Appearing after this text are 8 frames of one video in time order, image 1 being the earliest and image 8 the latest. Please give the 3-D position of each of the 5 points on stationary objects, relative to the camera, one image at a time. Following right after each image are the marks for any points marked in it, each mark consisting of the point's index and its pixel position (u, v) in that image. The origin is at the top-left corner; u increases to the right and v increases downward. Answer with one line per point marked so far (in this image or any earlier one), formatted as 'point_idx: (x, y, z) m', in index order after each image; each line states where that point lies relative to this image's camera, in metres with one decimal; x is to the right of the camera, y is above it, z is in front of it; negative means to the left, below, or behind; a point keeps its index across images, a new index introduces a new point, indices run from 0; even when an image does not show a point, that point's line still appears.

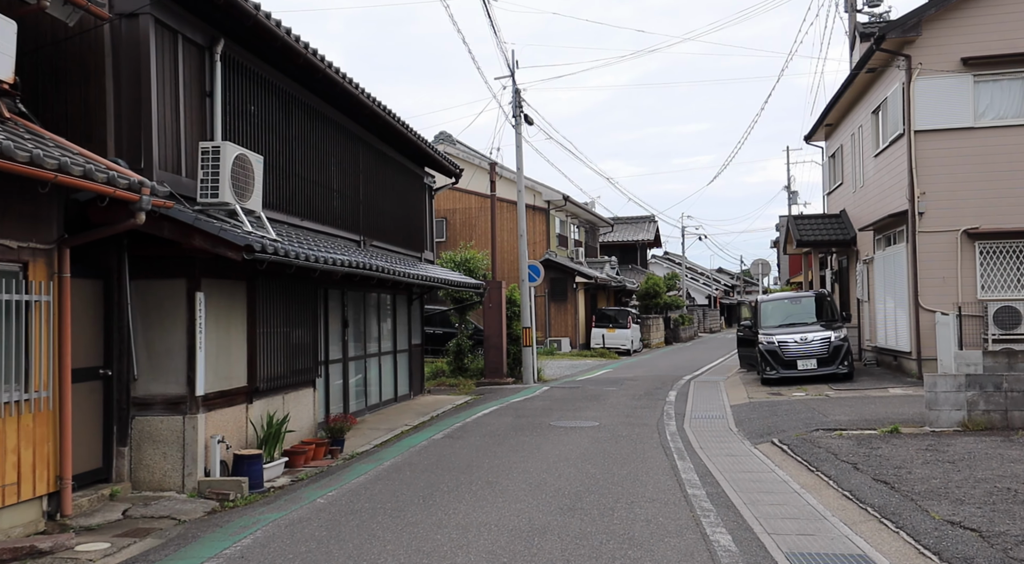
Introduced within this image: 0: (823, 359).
0: (+5.6, -1.4, +14.6) m
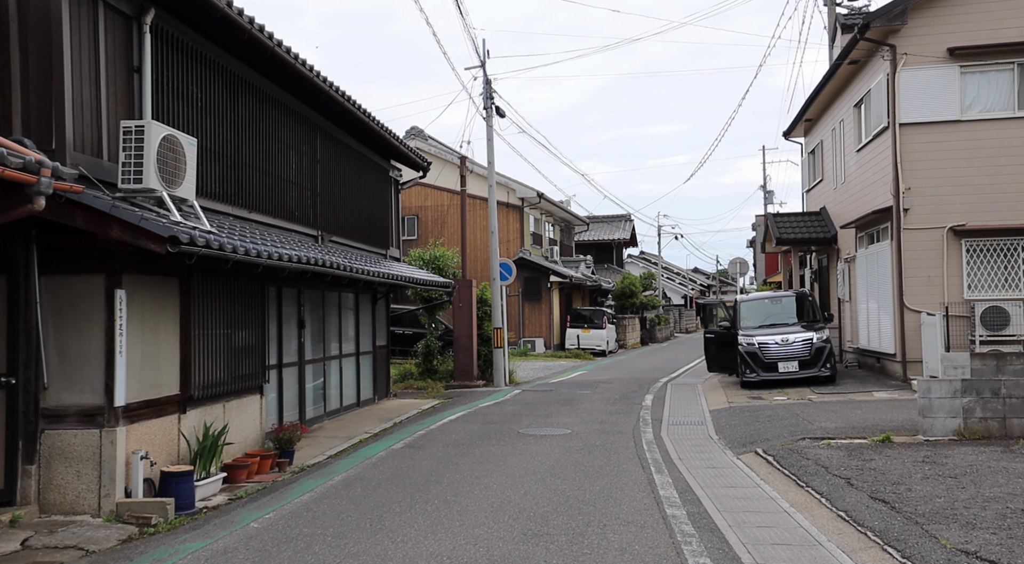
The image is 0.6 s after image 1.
0: (+5.0, -1.4, +14.1) m
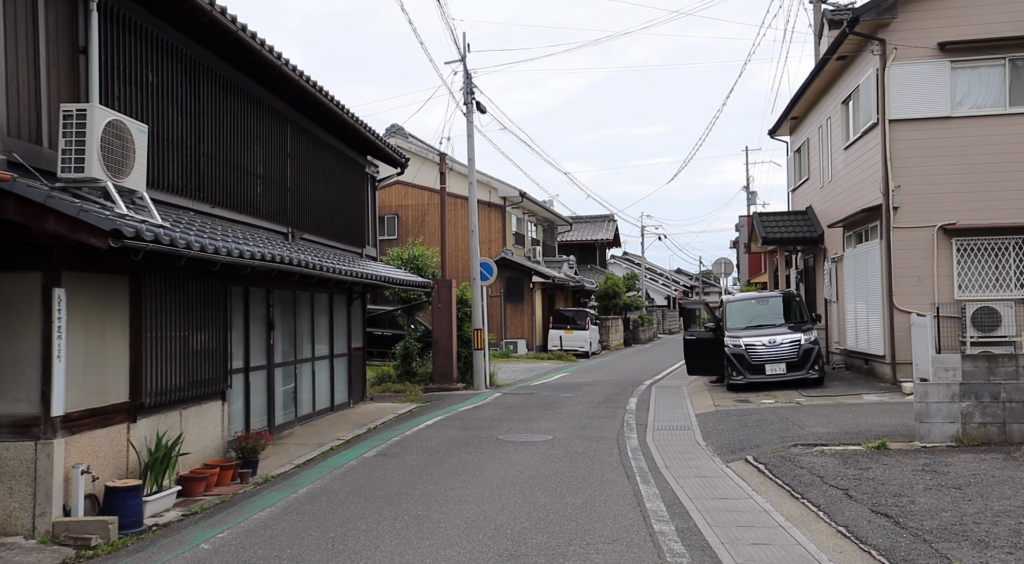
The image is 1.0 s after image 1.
0: (+4.7, -1.4, +13.7) m
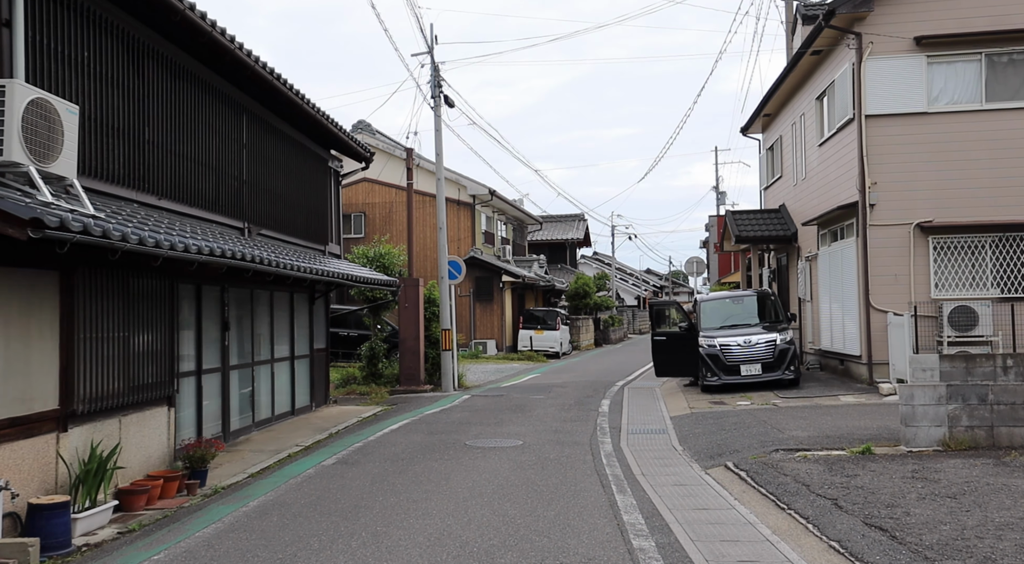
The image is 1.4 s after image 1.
0: (+4.2, -1.3, +13.4) m
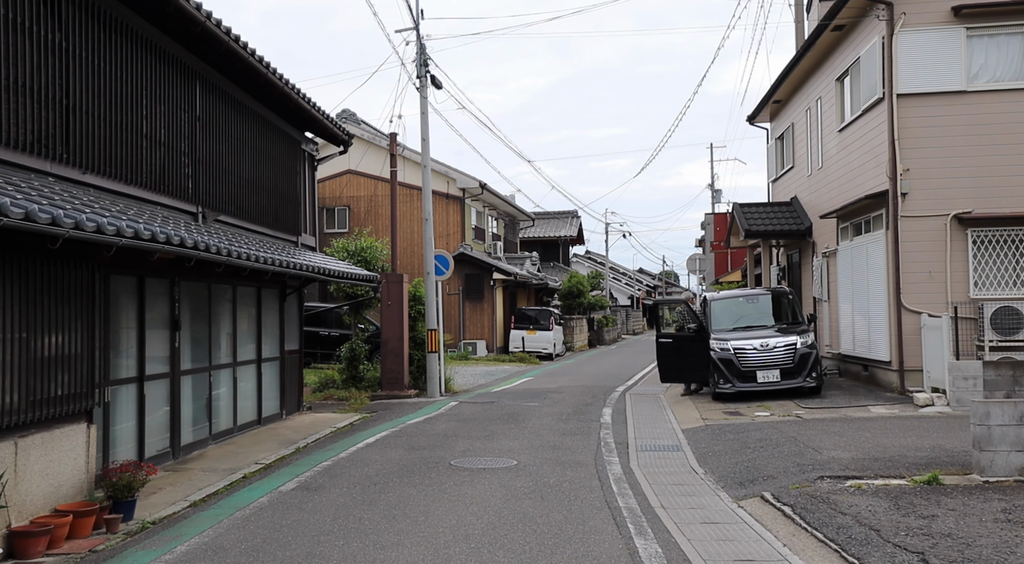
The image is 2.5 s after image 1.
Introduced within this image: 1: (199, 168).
0: (+4.1, -1.3, +12.2) m
1: (-3.6, +1.3, +9.6) m
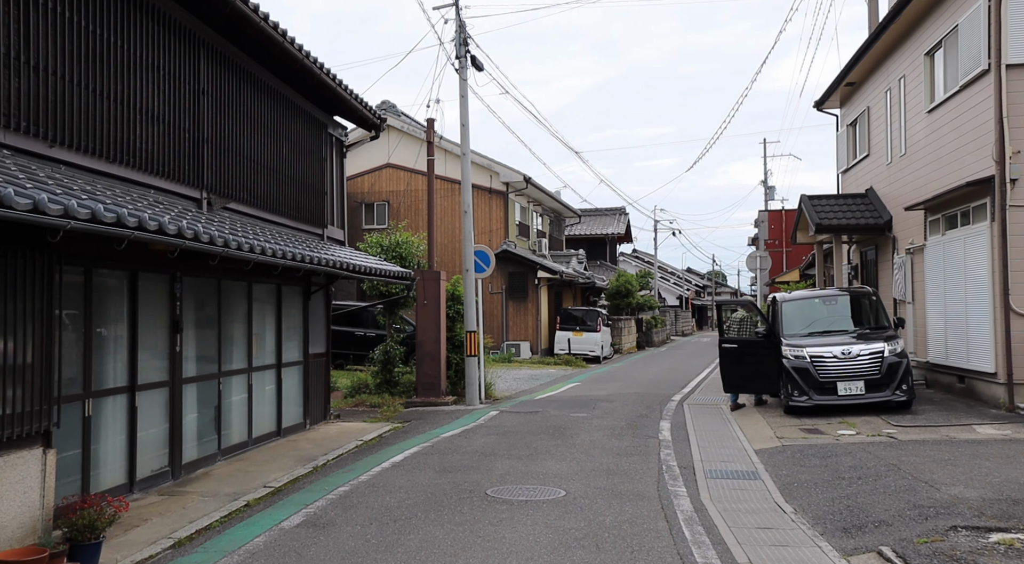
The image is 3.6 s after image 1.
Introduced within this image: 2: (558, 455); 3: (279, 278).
0: (+4.7, -1.3, +10.7) m
1: (-3.1, +1.4, +8.5) m
2: (+0.5, -1.9, +8.9) m
3: (-3.0, 0.0, +10.5) m
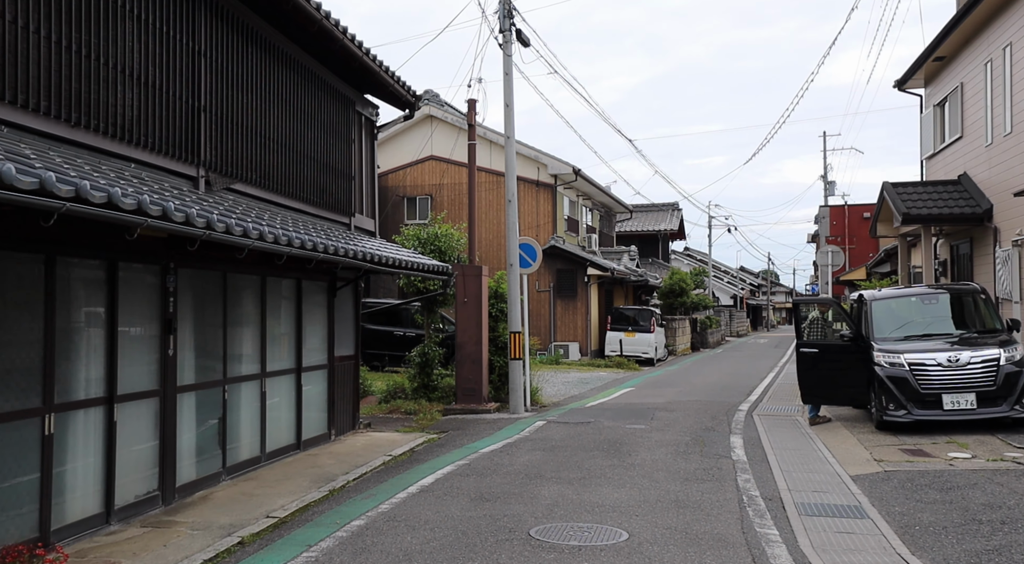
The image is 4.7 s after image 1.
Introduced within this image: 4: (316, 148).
0: (+5.2, -1.2, +9.1) m
1: (-2.7, +1.4, +7.4) m
2: (+1.0, -1.8, +7.6) m
3: (-2.4, +0.1, +9.4) m
4: (-2.3, +1.6, +9.7) m
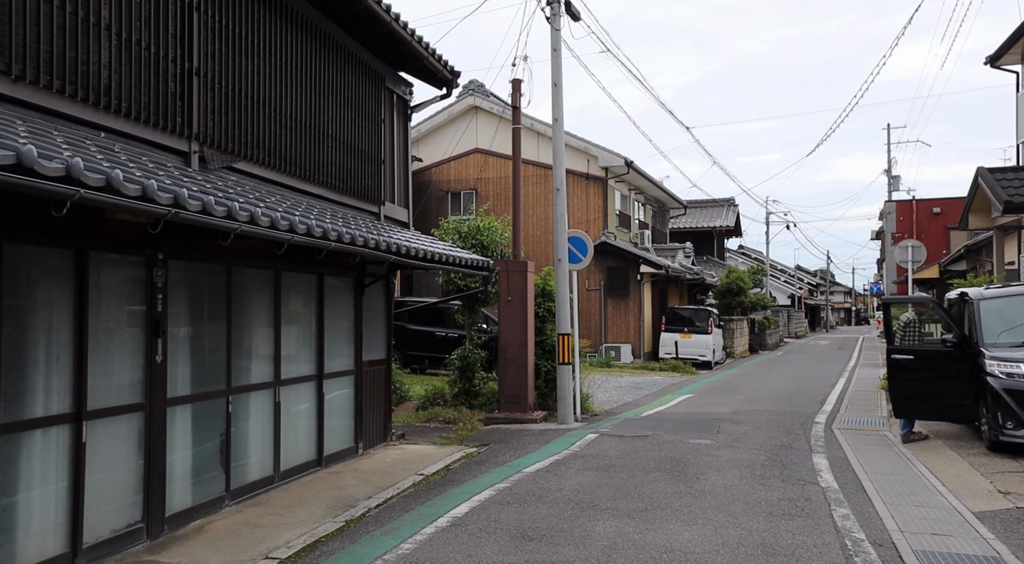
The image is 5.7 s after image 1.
0: (+5.7, -1.2, +7.6) m
1: (-2.3, +1.5, +6.4) m
2: (+1.3, -1.8, +6.3) m
3: (-1.9, +0.2, +8.3) m
4: (-1.8, +1.6, +8.6) m
